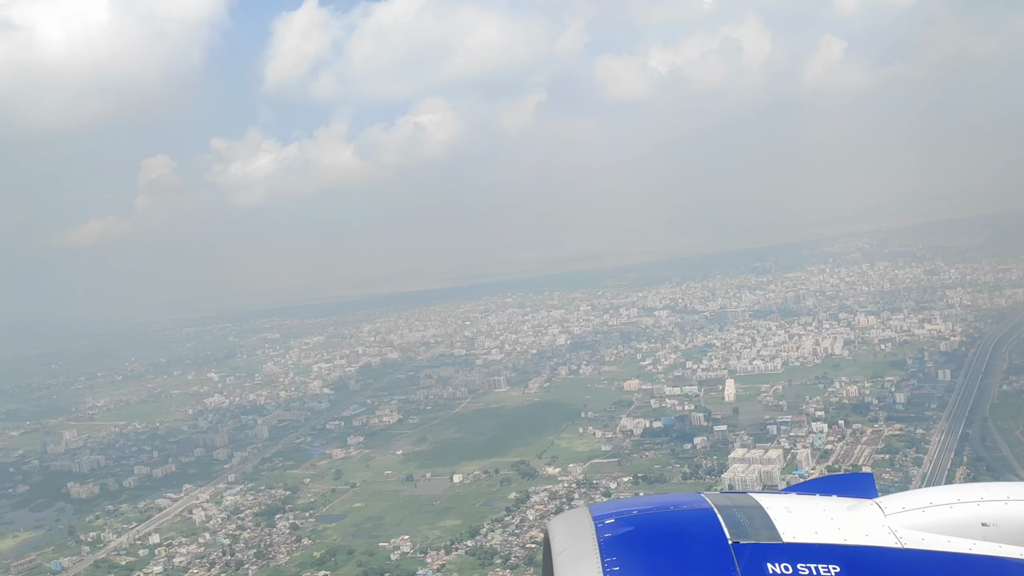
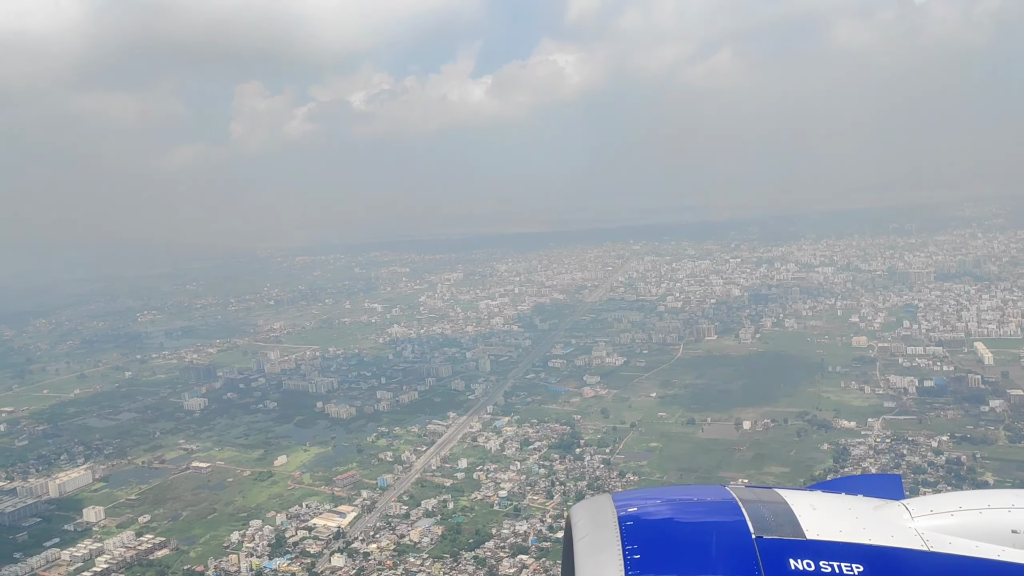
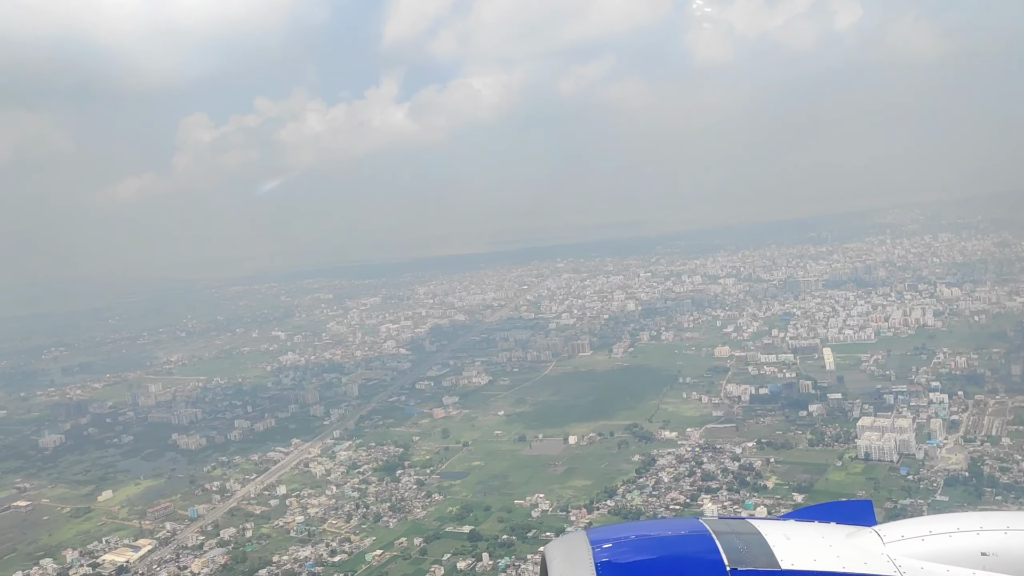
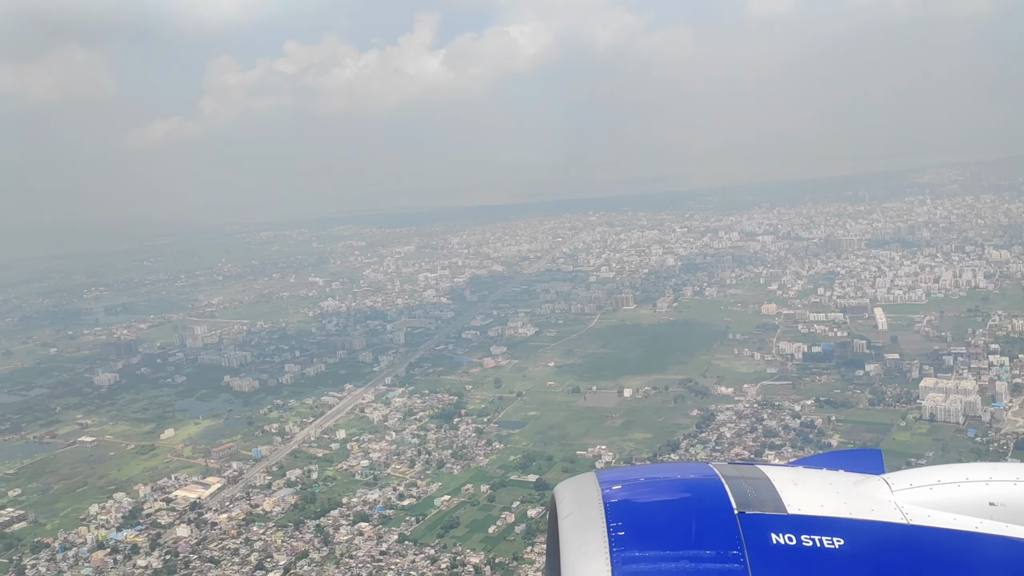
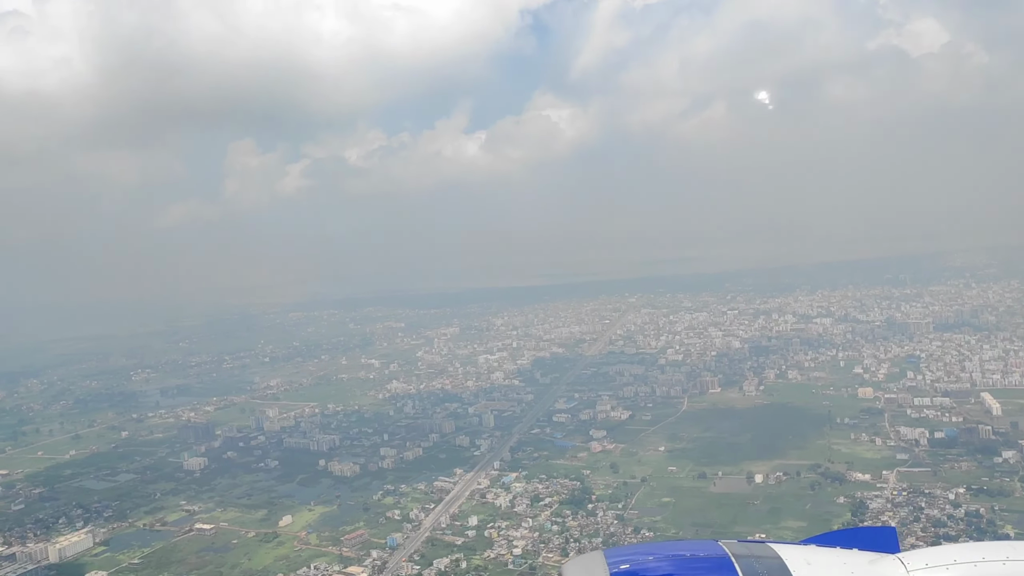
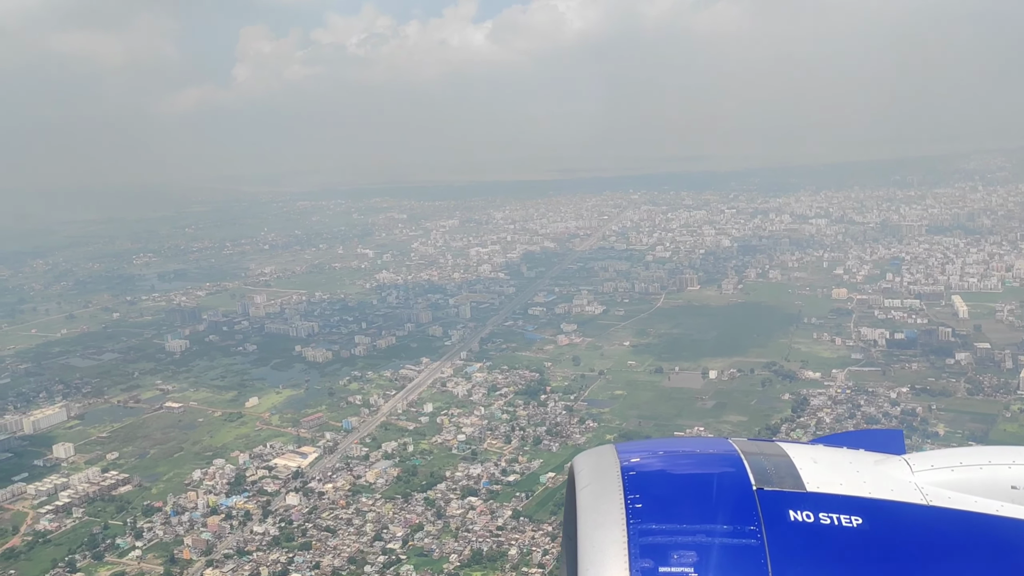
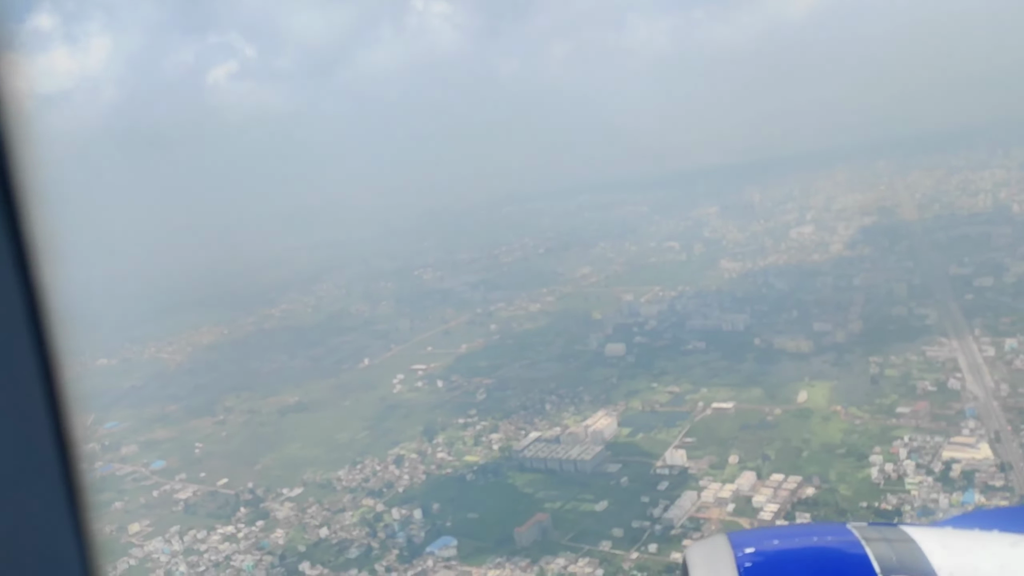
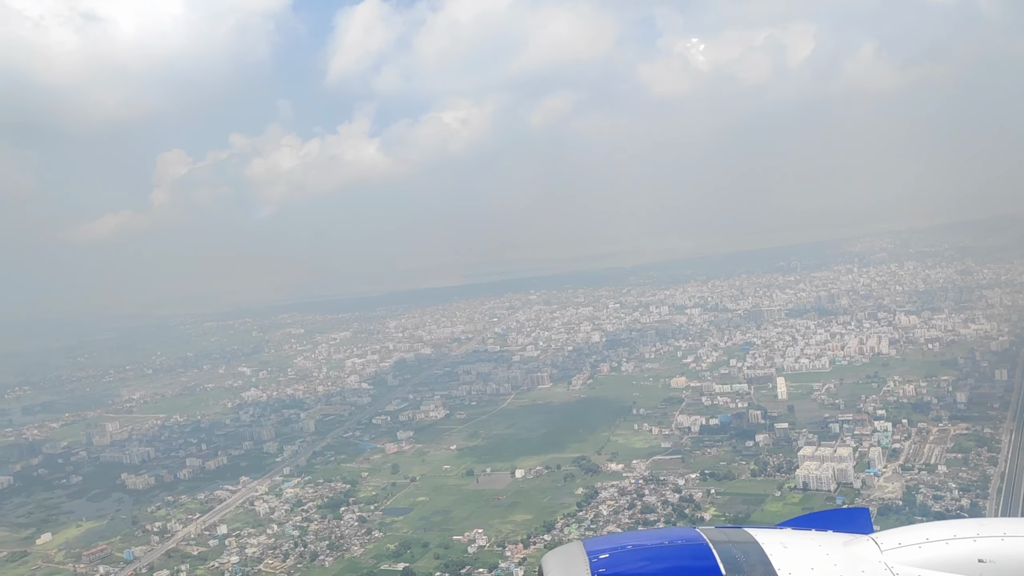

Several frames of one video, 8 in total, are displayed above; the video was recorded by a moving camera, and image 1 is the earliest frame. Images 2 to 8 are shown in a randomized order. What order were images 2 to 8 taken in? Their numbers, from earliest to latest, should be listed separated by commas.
8, 3, 4, 6, 2, 5, 7
